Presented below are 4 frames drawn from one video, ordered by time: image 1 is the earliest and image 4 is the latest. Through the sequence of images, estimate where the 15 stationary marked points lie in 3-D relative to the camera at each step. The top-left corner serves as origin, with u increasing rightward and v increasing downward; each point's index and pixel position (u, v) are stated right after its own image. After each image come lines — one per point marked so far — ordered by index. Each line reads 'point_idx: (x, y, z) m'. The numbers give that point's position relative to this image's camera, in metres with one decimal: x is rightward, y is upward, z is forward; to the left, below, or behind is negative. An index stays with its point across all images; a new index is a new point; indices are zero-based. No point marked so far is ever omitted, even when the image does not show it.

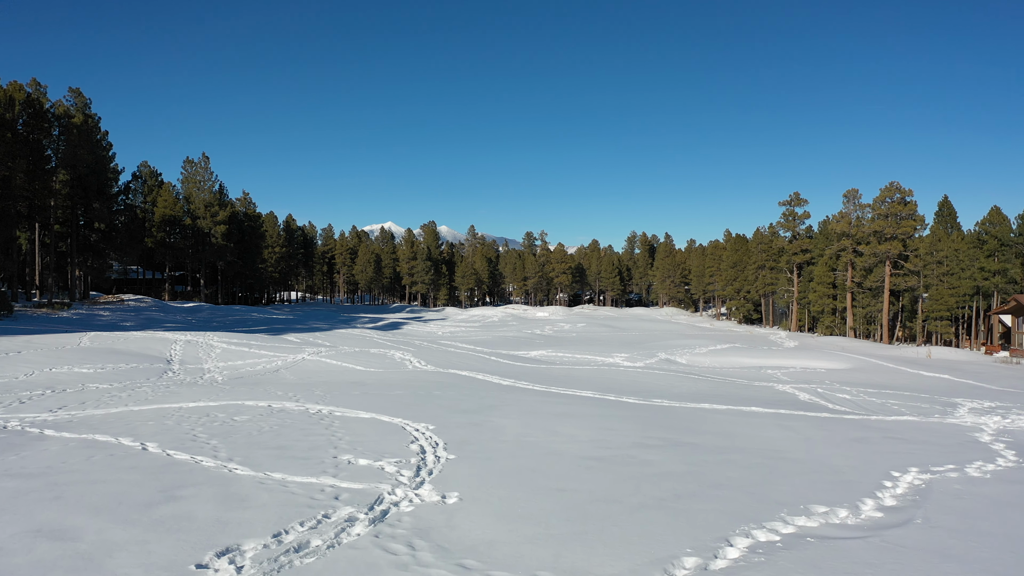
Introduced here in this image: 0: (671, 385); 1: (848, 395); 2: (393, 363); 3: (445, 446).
0: (+4.7, -2.9, +14.4) m
1: (+10.1, -3.2, +14.8) m
2: (-3.8, -2.4, +15.7) m
3: (-0.7, -1.7, +5.3) m
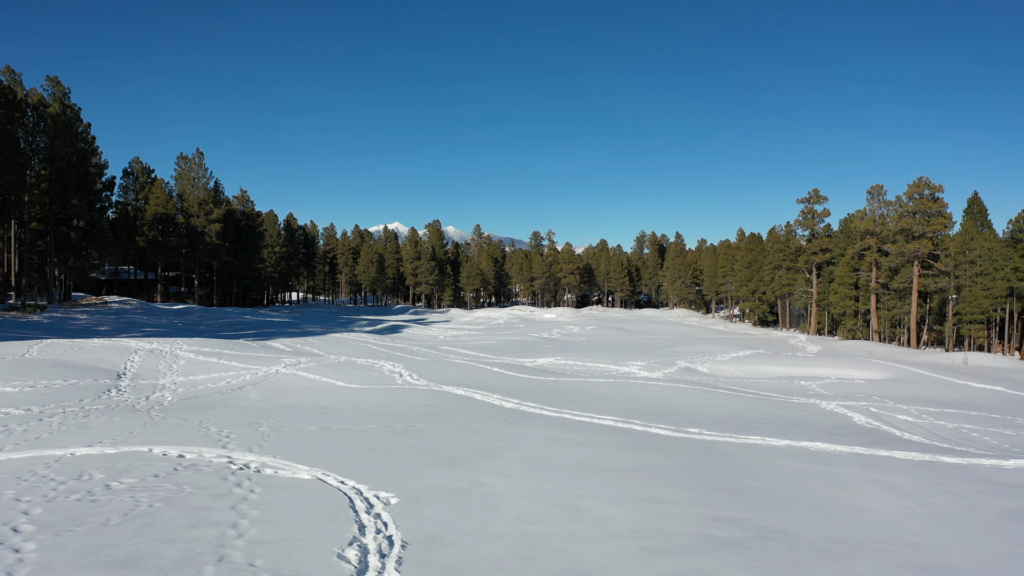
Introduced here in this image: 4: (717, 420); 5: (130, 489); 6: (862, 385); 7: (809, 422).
0: (+4.8, -3.0, +12.3) m
1: (+10.2, -3.3, +12.6) m
2: (-3.7, -2.5, +13.7) m
3: (-0.7, -1.8, +3.3) m
4: (+4.4, -2.8, +10.5) m
5: (-3.4, -1.8, +4.4) m
6: (+13.8, -3.8, +19.4) m
7: (+6.6, -3.0, +10.9) m
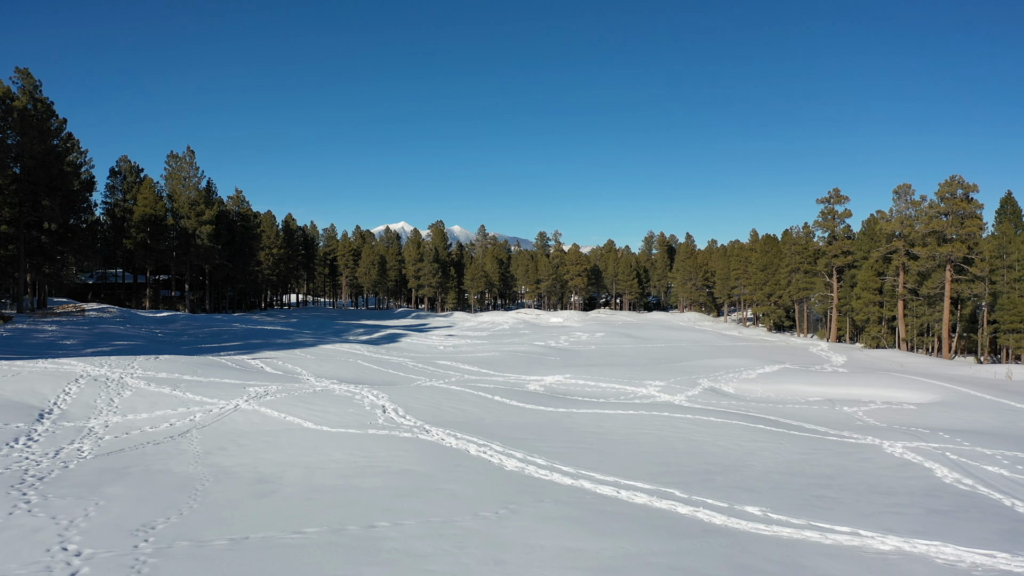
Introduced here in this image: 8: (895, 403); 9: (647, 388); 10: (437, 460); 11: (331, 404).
0: (+4.8, -3.4, +10.1) m
1: (+10.3, -3.8, +10.3) m
2: (-3.6, -2.9, +11.6) m
3: (-0.8, -2.3, +1.1) m
4: (+4.4, -3.3, +8.3) m
5: (-3.4, -2.3, +2.2) m
6: (+13.9, -4.3, +17.1) m
7: (+6.6, -3.4, +8.6) m
8: (+14.6, -4.4, +18.8) m
9: (+5.3, -3.9, +19.2) m
10: (-1.2, -2.8, +8.1) m
11: (-4.4, -2.9, +12.0) m
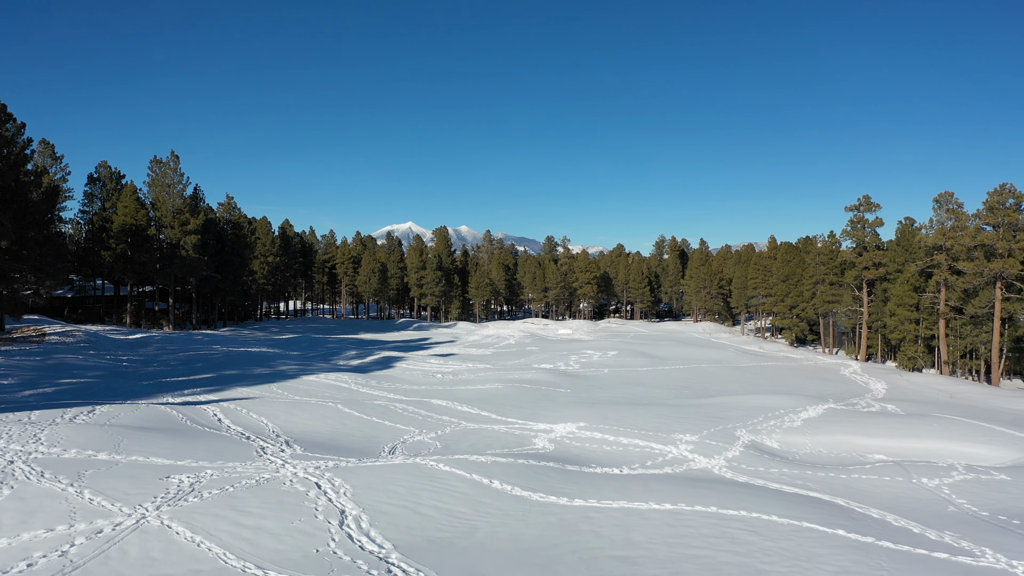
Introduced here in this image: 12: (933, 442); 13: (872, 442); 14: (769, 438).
0: (+4.8, -4.7, +7.0) m
1: (+10.2, -5.0, +7.2) m
2: (-3.6, -4.1, +8.6) m
3: (-0.9, -3.5, -1.9) m
4: (+4.4, -4.5, +5.2) m
5: (-3.5, -3.5, -0.7) m
6: (+14.0, -5.6, +13.9) m
7: (+6.6, -4.7, +5.5) m
8: (+14.7, -5.7, +15.6) m
9: (+5.4, -5.1, +16.1) m
10: (-1.2, -4.0, +5.1) m
11: (-4.4, -4.1, +9.1) m
12: (+15.5, -5.7, +18.3) m
13: (+13.1, -5.6, +18.2) m
14: (+9.3, -5.4, +17.8) m
